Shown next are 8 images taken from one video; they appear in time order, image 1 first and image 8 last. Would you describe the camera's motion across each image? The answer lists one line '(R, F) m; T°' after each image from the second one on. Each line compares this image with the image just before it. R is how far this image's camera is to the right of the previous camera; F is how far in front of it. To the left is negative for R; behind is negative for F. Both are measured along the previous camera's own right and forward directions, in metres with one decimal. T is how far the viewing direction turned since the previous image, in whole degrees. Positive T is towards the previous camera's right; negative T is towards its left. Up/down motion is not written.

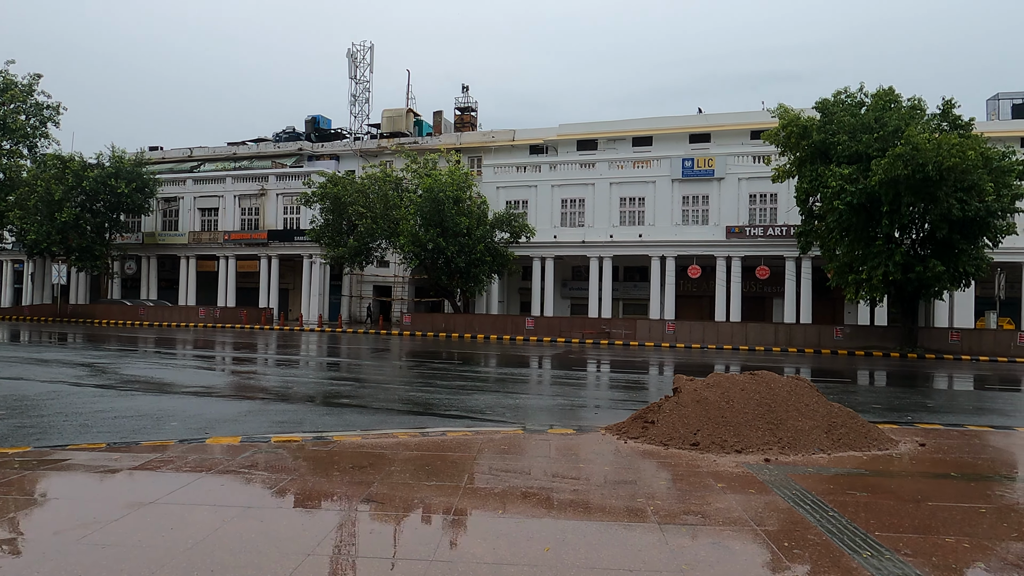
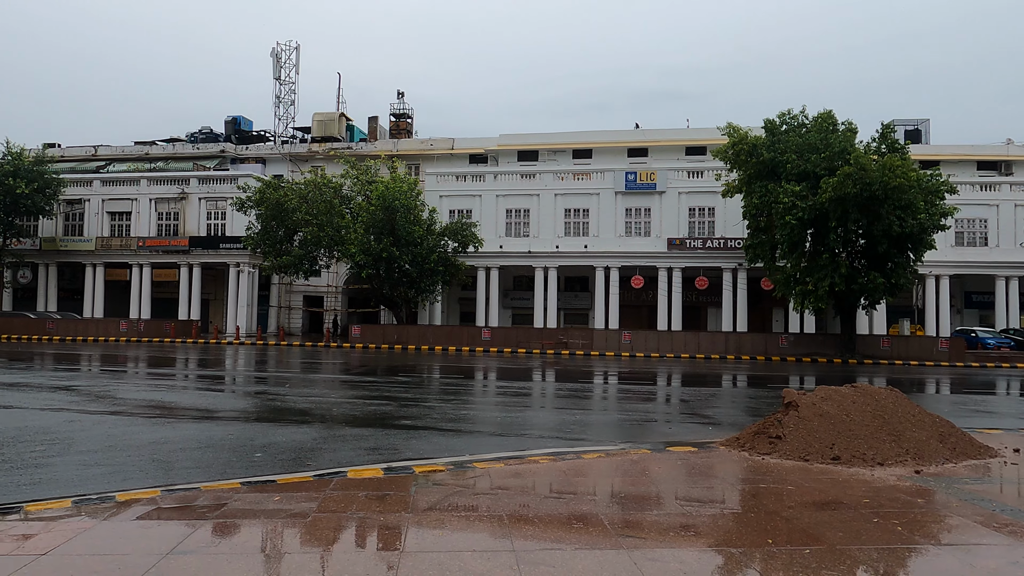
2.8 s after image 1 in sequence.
(-2.2, +0.4) m; +8°
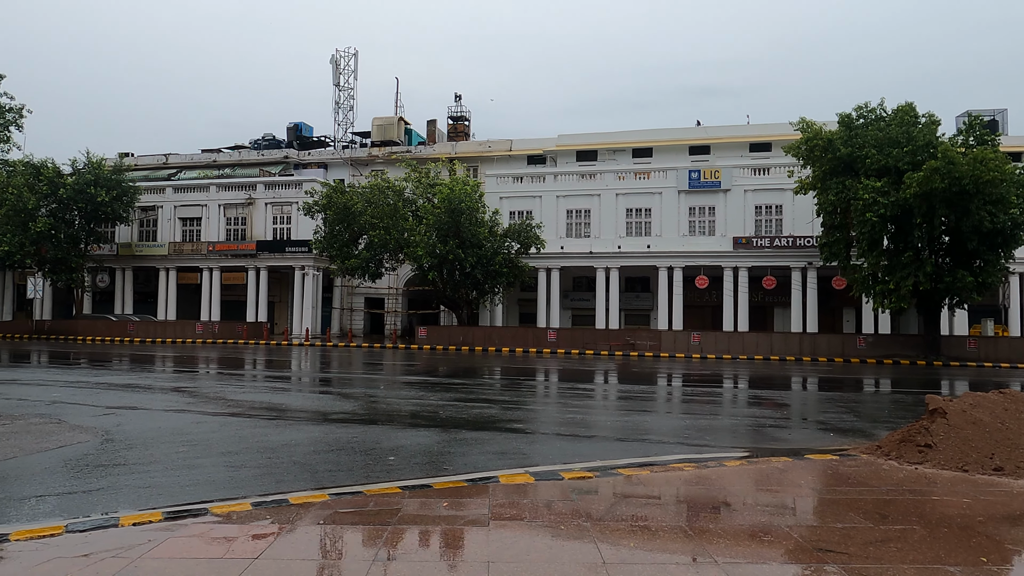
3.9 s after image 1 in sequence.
(-0.9, 0.0) m; -4°
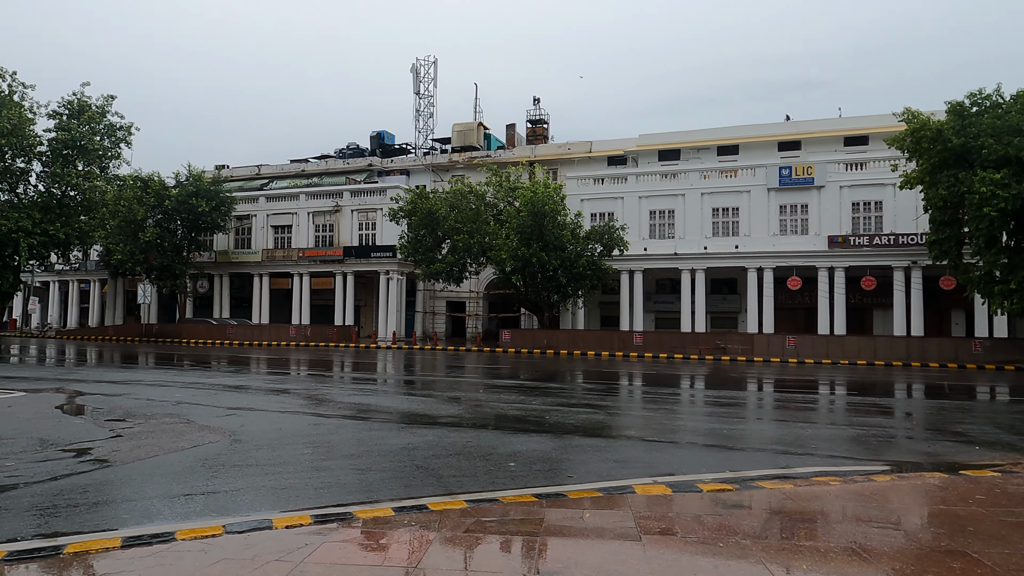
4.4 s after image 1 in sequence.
(-0.5, +0.1) m; -6°
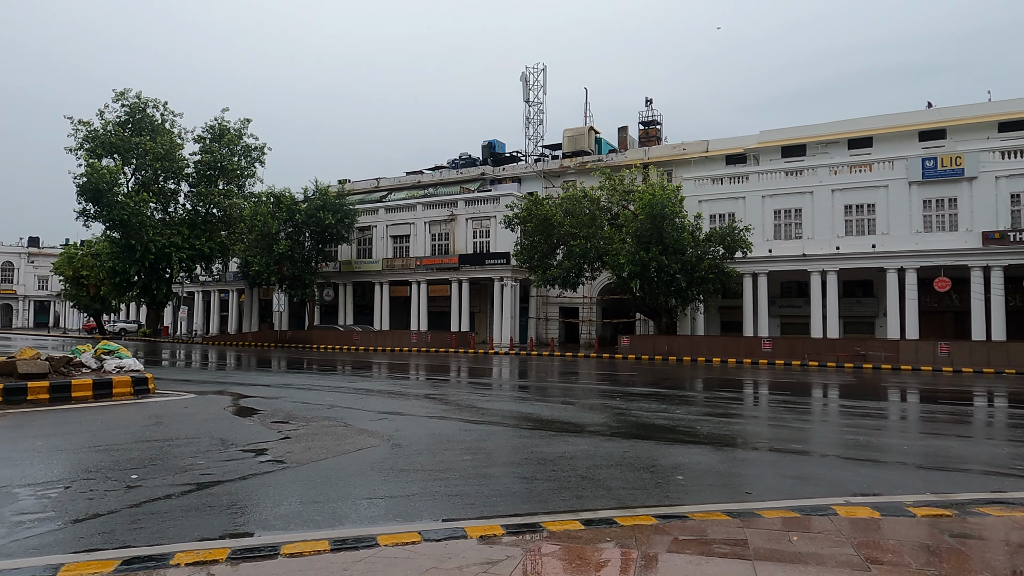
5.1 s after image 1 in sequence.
(-0.6, +0.1) m; -9°
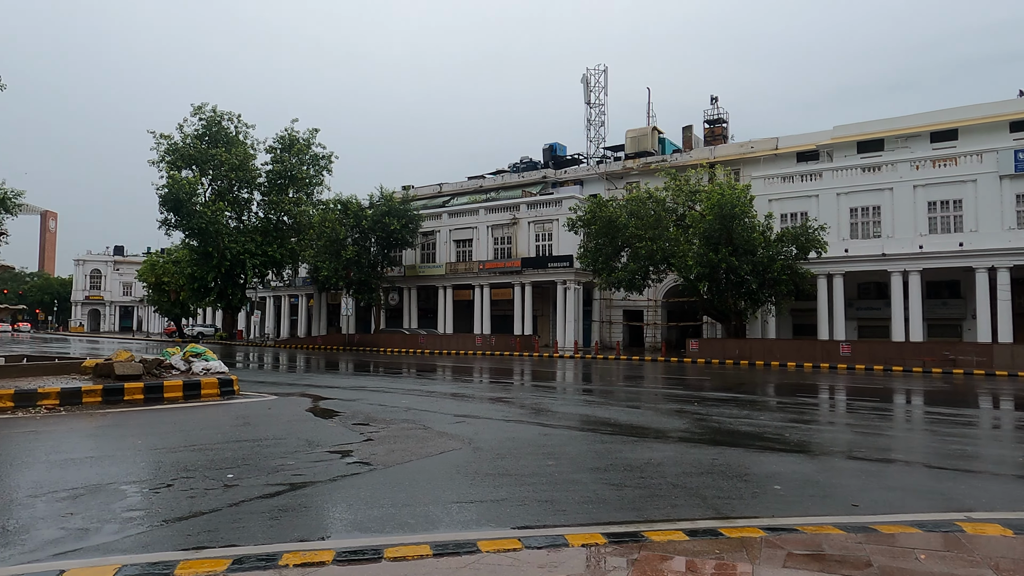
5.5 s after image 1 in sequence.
(-0.3, +0.1) m; -5°
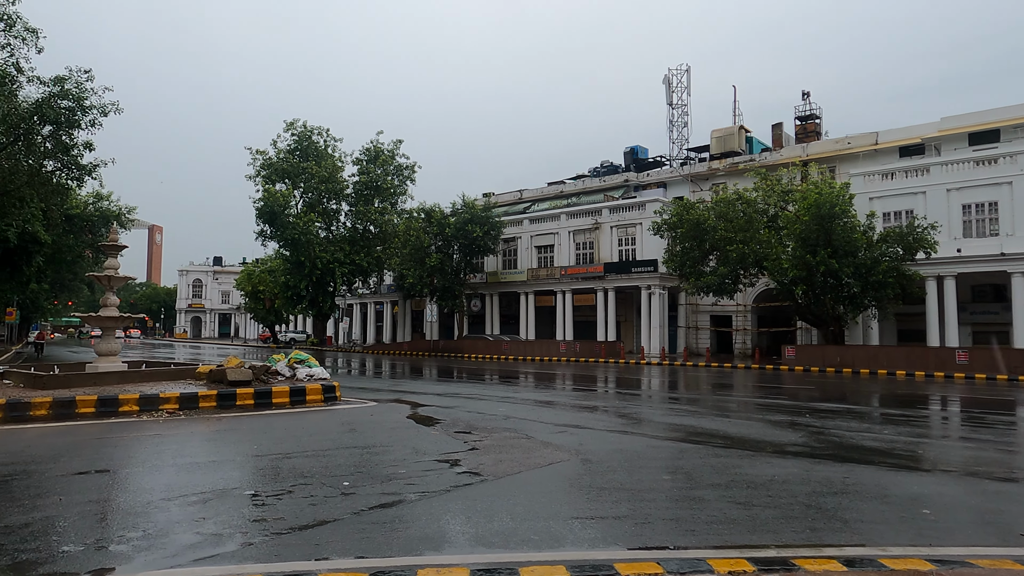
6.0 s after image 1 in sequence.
(-0.3, +0.2) m; -7°
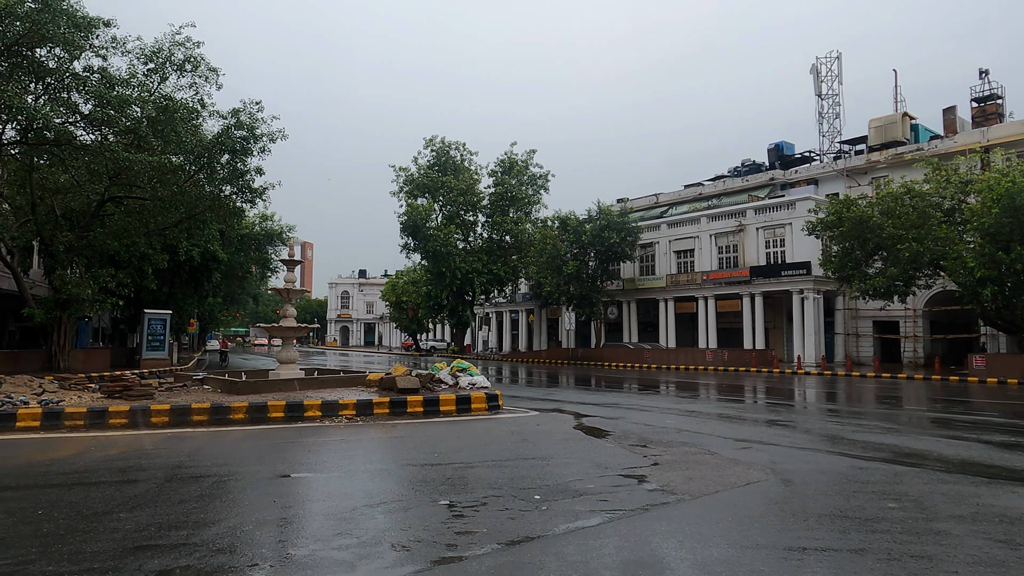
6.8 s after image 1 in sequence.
(-0.6, +0.2) m; -11°
